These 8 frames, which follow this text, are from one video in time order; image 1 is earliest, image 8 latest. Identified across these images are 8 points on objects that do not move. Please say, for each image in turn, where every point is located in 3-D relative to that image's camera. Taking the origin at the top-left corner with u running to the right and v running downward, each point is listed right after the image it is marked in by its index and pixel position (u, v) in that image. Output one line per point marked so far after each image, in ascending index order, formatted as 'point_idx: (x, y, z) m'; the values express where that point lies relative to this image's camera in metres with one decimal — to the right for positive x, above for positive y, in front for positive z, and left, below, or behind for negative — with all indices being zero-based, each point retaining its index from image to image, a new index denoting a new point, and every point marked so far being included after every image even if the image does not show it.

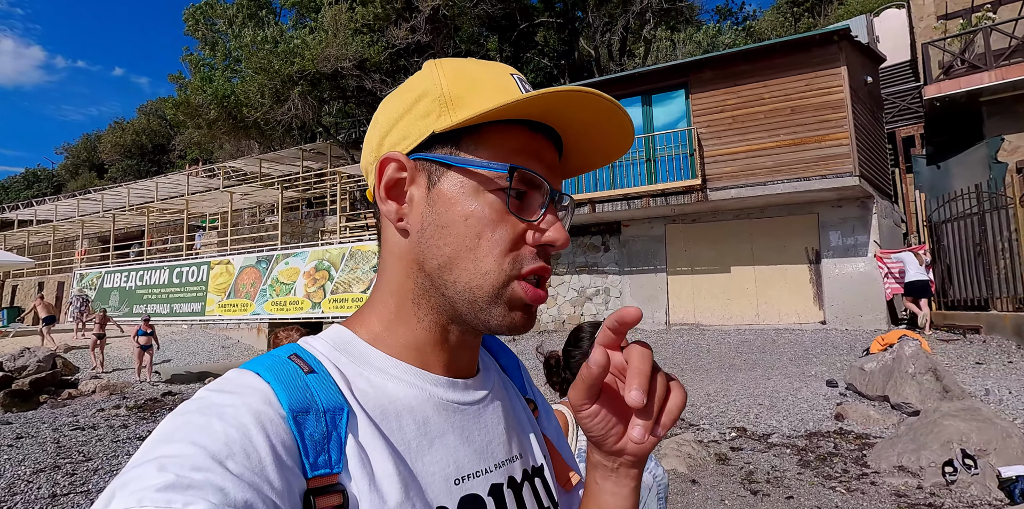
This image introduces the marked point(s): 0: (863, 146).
0: (+7.2, +2.3, +10.0) m
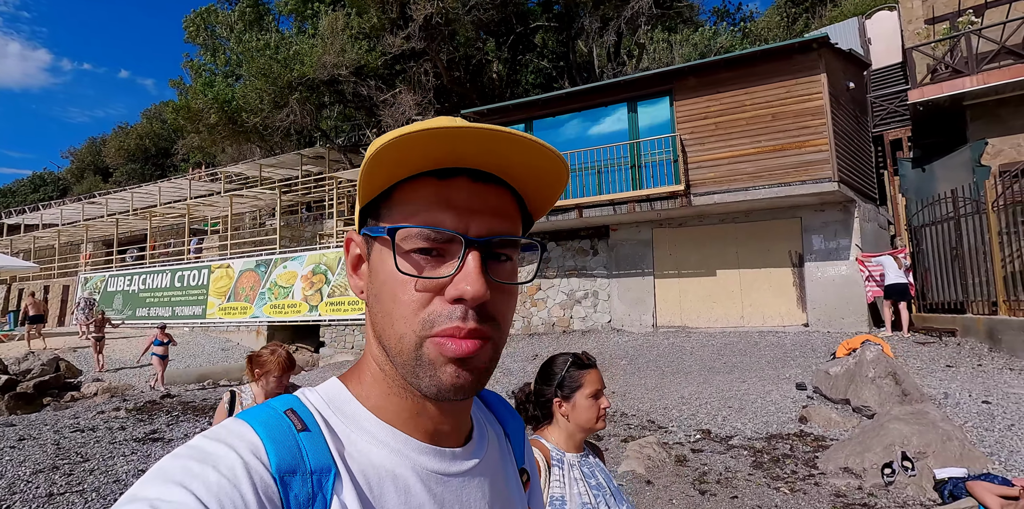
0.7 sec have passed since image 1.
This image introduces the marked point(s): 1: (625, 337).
0: (+6.9, +2.2, +10.1) m
1: (+2.6, -1.9, +11.0) m
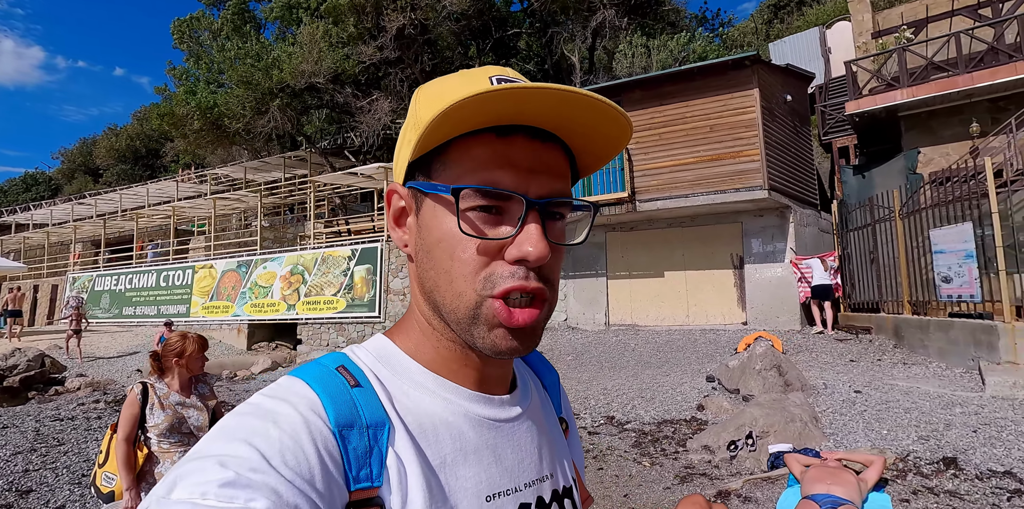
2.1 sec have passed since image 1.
0: (+6.0, +2.1, +10.8) m
1: (+1.6, -1.9, +11.7) m
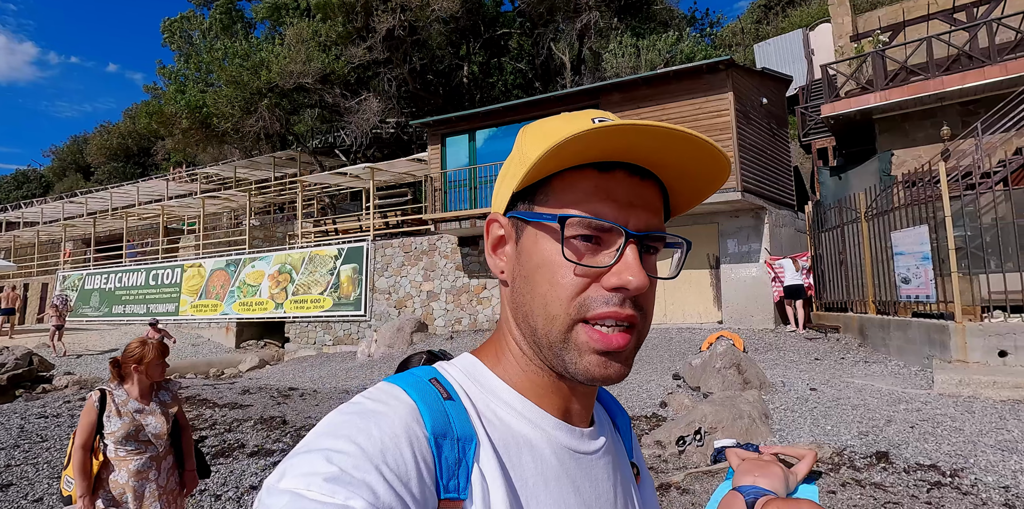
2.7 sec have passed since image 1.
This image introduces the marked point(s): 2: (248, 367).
0: (+5.5, +2.1, +11.1) m
1: (+1.1, -1.9, +11.9) m
2: (-7.1, -3.1, +13.3) m
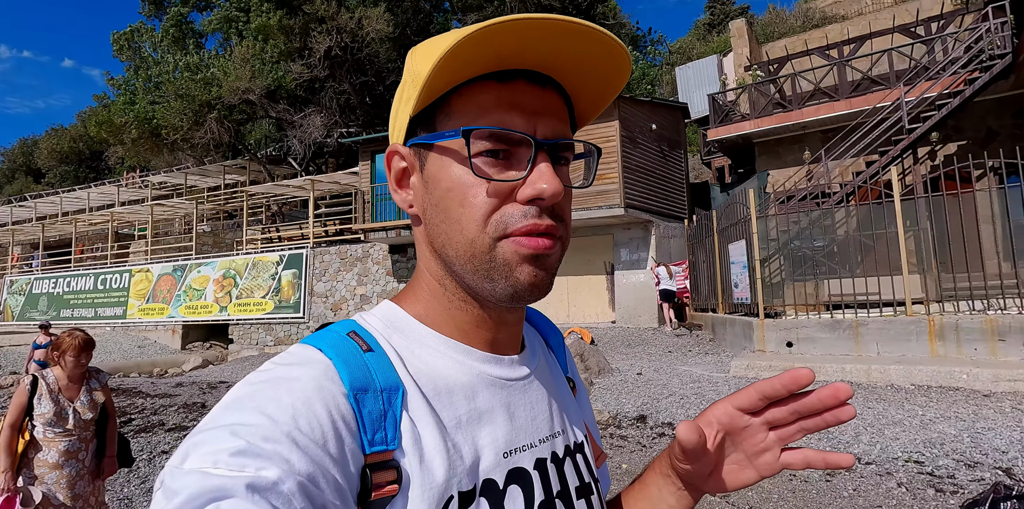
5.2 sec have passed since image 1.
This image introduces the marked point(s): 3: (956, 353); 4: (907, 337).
0: (+3.4, +1.9, +12.7) m
1: (-1.0, -2.1, +13.3) m
2: (-9.4, -3.3, +14.3) m
3: (+6.6, -1.4, +7.2) m
4: (+6.1, -1.3, +7.5) m
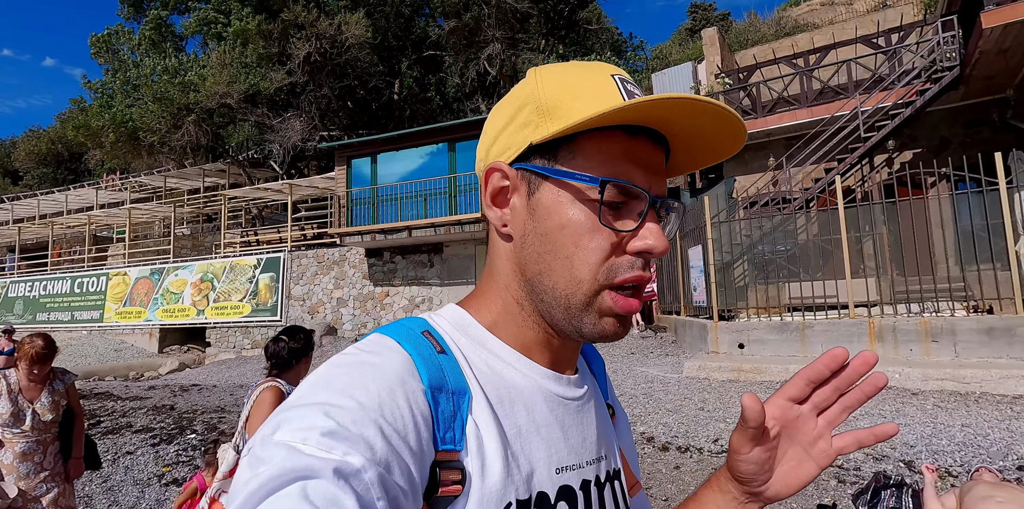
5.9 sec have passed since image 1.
0: (+2.6, +1.8, +13.0) m
1: (-1.8, -2.2, +13.5) m
2: (-10.1, -3.4, +14.3) m
3: (+5.9, -1.5, +7.6) m
4: (+5.4, -1.3, +7.8) m
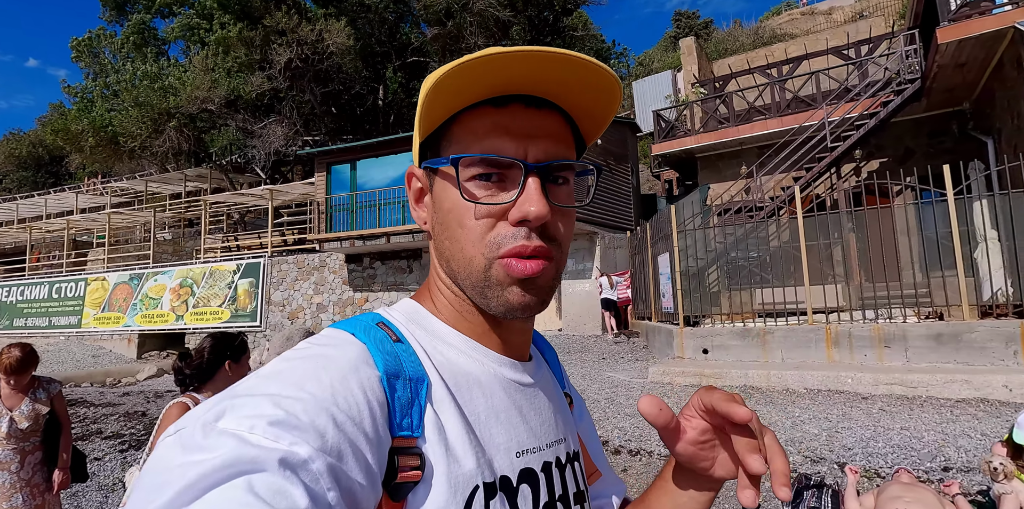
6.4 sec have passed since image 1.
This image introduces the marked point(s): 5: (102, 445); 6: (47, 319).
0: (+2.0, +1.6, +13.2) m
1: (-2.4, -2.4, +13.6) m
2: (-10.8, -3.6, +14.3) m
3: (+5.4, -1.7, +7.8) m
4: (+4.9, -1.5, +8.1) m
5: (-6.4, -3.0, +7.6) m
6: (-18.7, -2.6, +19.5) m
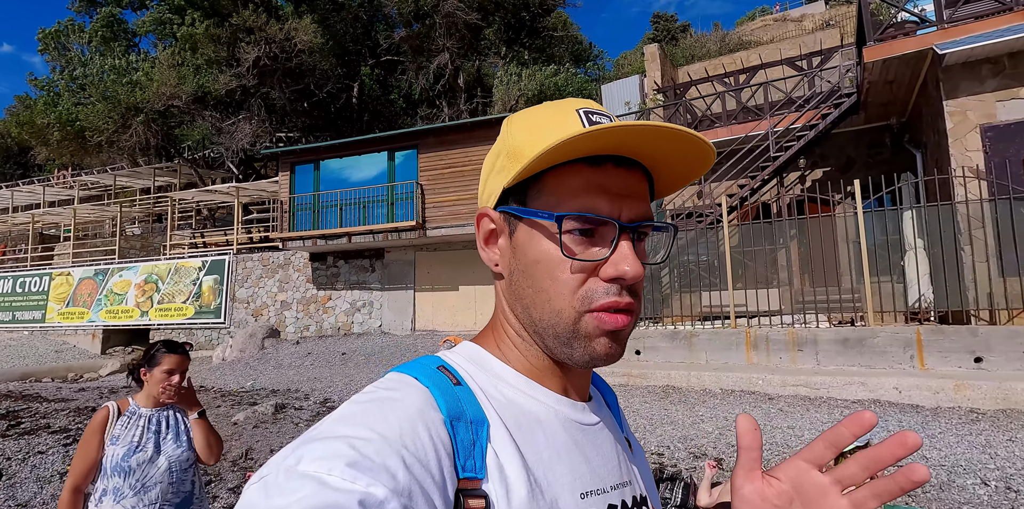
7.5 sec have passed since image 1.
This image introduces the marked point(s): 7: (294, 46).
0: (+0.9, +1.6, +13.6) m
1: (-3.6, -2.4, +13.9) m
2: (-12.0, -3.5, +14.4) m
3: (+4.3, -1.8, +8.3) m
4: (+3.8, -1.6, +8.6) m
5: (-7.5, -3.0, +7.8) m
6: (-20.1, -2.4, +19.5) m
7: (-8.2, +7.9, +18.4) m
